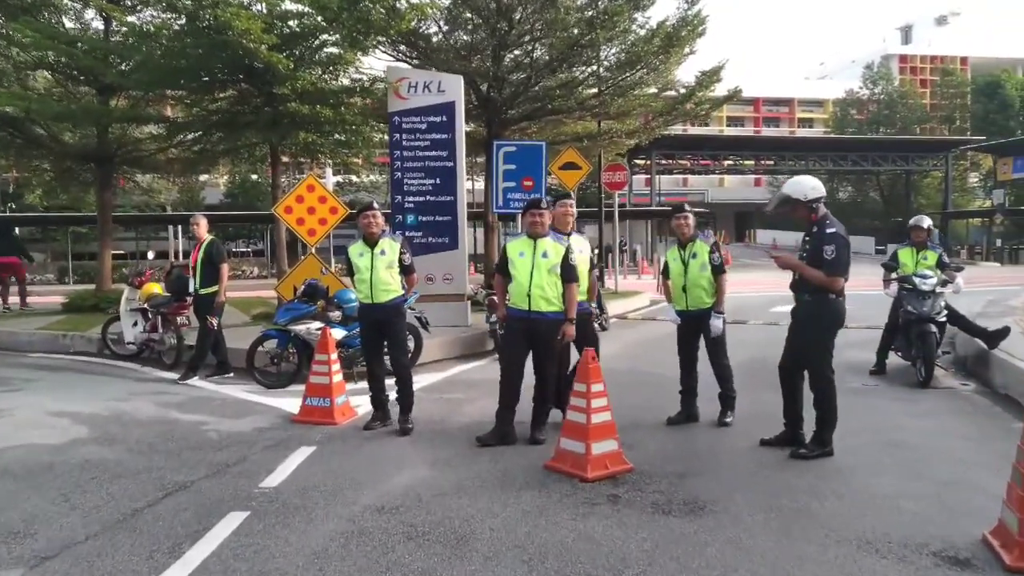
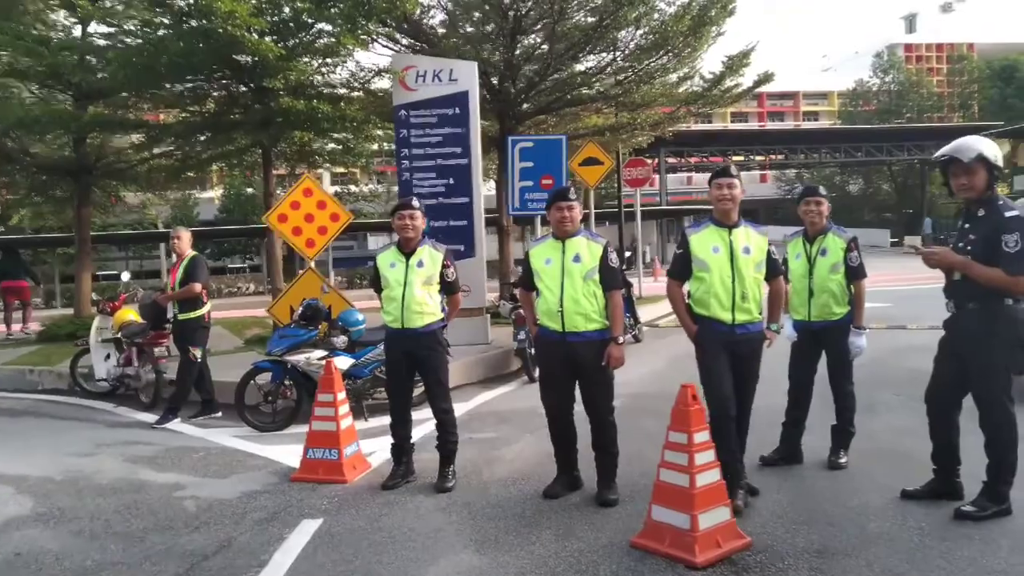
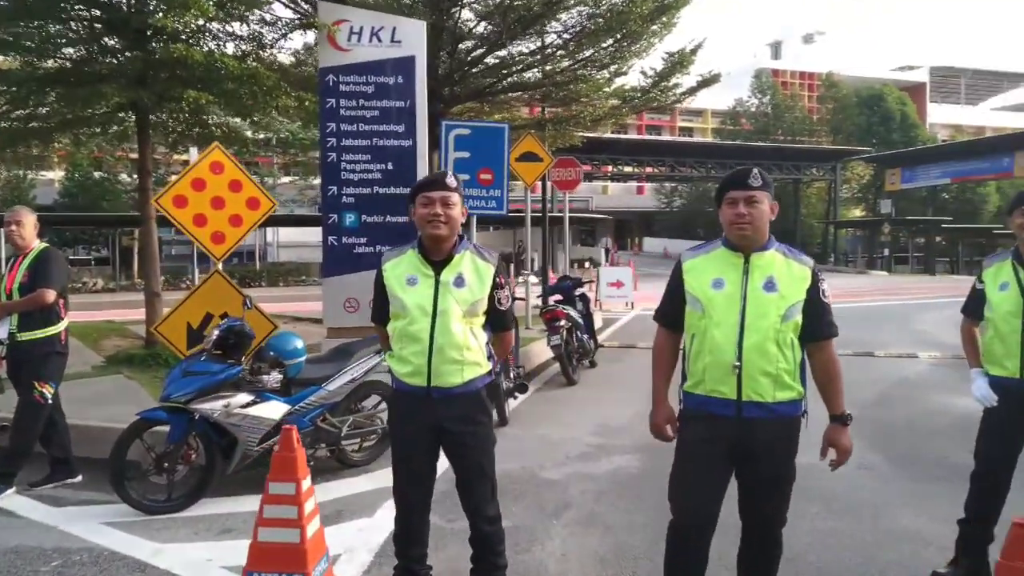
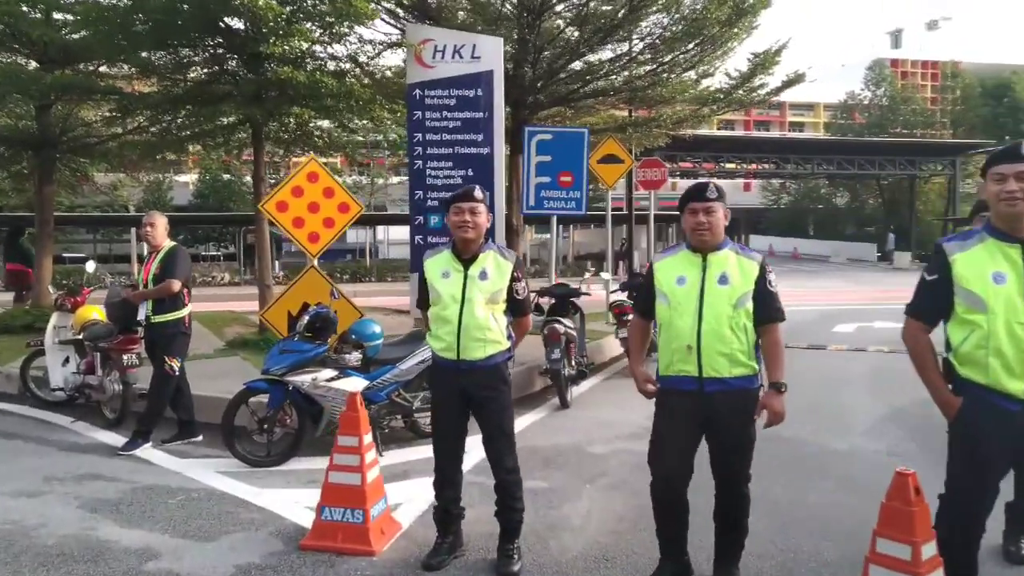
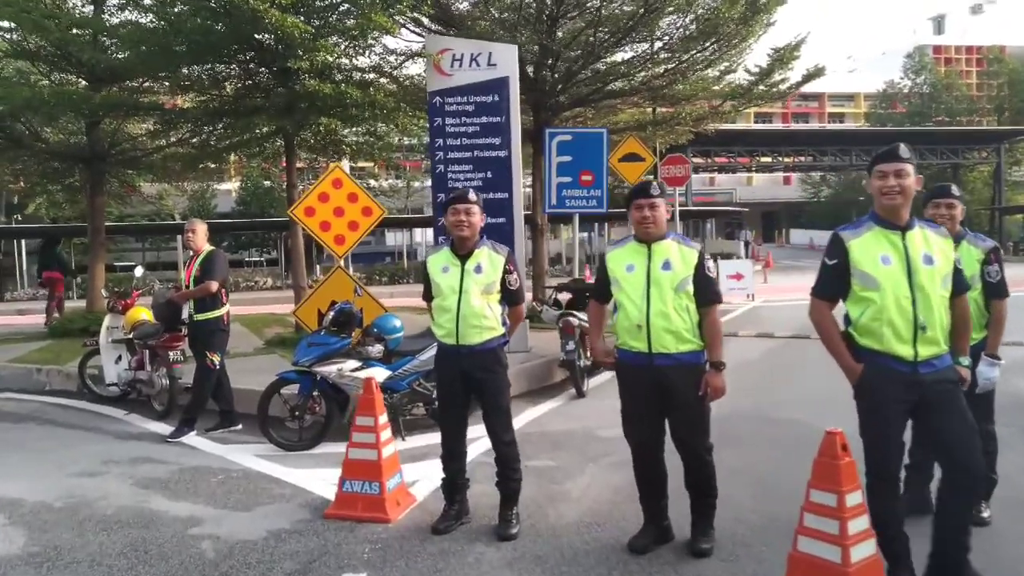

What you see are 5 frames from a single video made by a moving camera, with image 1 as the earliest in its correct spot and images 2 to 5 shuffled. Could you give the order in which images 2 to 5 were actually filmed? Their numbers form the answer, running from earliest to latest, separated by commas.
2, 5, 4, 3
